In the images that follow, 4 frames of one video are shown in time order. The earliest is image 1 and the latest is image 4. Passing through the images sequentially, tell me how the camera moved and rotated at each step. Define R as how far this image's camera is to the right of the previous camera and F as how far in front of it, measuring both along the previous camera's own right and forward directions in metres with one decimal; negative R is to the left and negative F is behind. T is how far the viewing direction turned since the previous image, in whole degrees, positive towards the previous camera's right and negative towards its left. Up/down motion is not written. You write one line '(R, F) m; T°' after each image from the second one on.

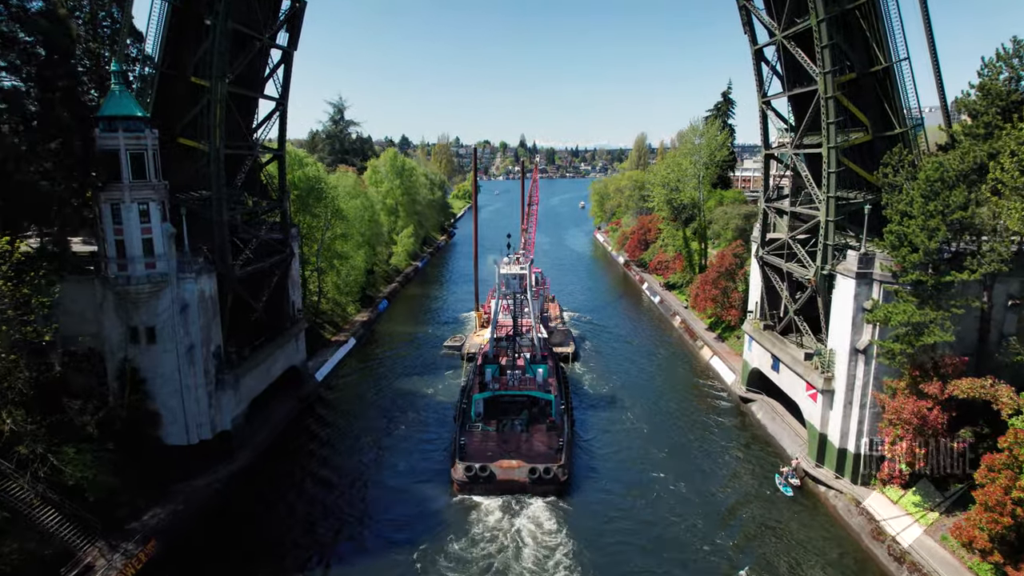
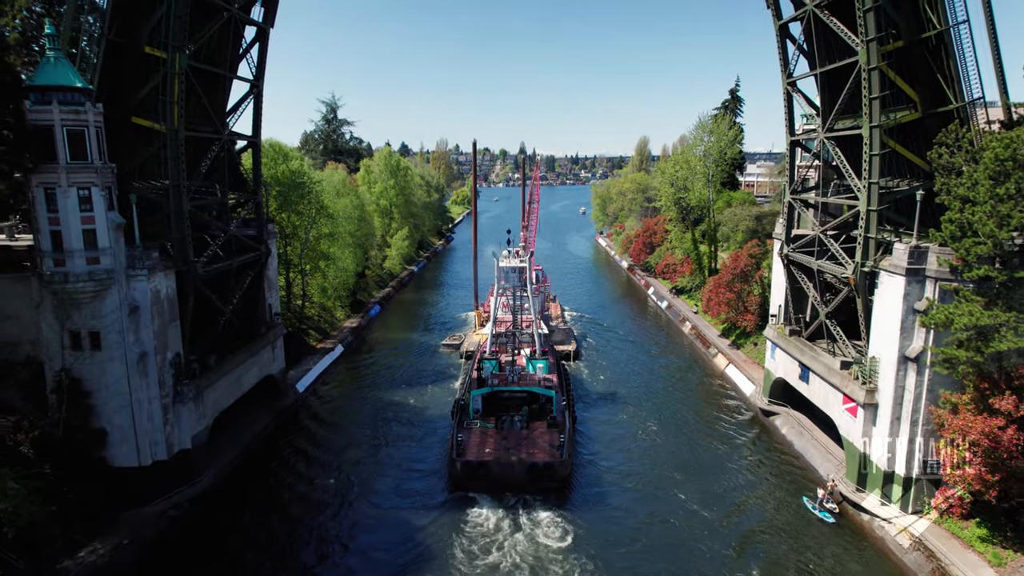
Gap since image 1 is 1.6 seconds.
(+0.1, +2.6) m; 0°
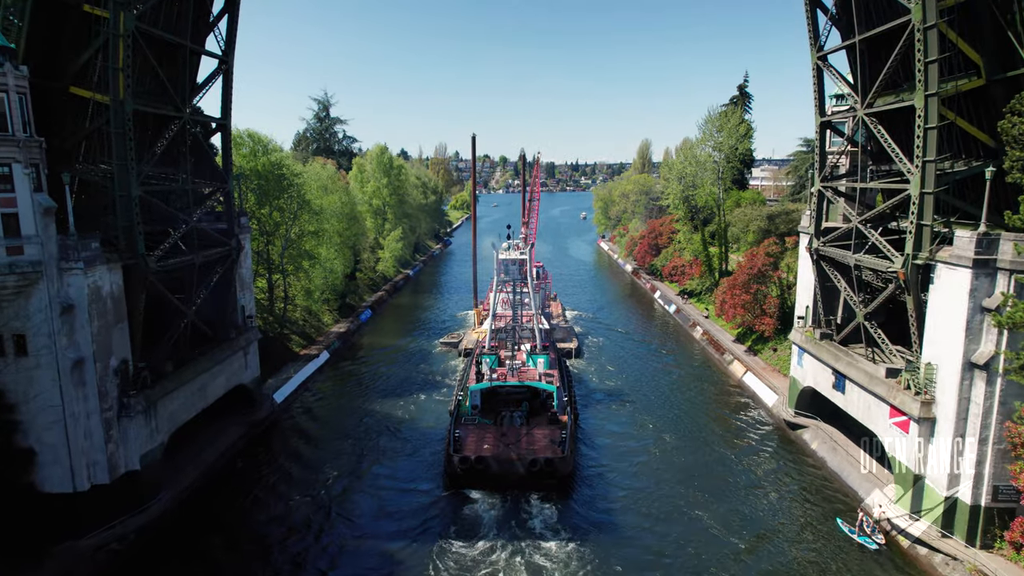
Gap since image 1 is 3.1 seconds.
(+0.1, +2.6) m; 0°
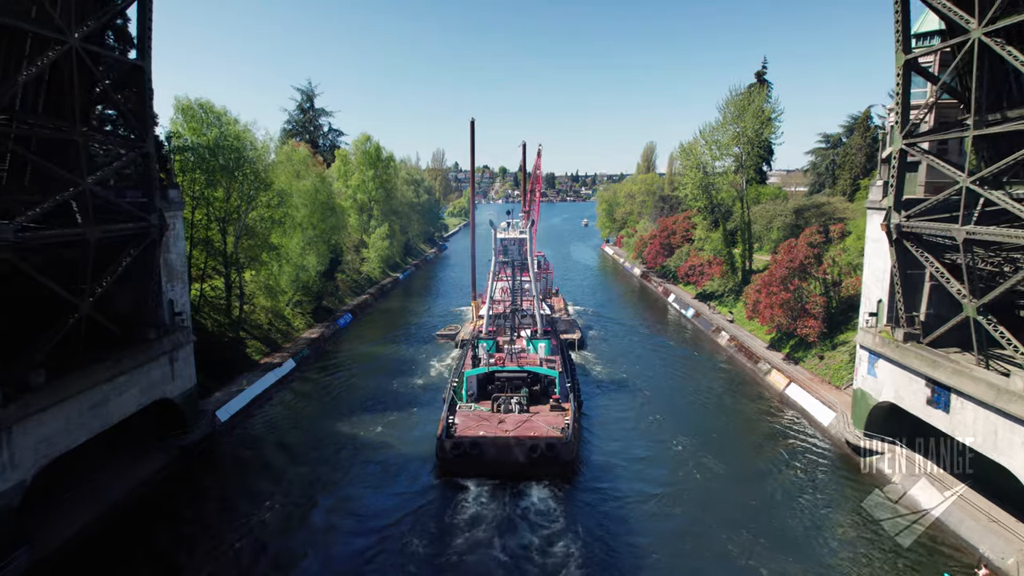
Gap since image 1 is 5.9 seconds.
(+0.1, +4.9) m; 0°
